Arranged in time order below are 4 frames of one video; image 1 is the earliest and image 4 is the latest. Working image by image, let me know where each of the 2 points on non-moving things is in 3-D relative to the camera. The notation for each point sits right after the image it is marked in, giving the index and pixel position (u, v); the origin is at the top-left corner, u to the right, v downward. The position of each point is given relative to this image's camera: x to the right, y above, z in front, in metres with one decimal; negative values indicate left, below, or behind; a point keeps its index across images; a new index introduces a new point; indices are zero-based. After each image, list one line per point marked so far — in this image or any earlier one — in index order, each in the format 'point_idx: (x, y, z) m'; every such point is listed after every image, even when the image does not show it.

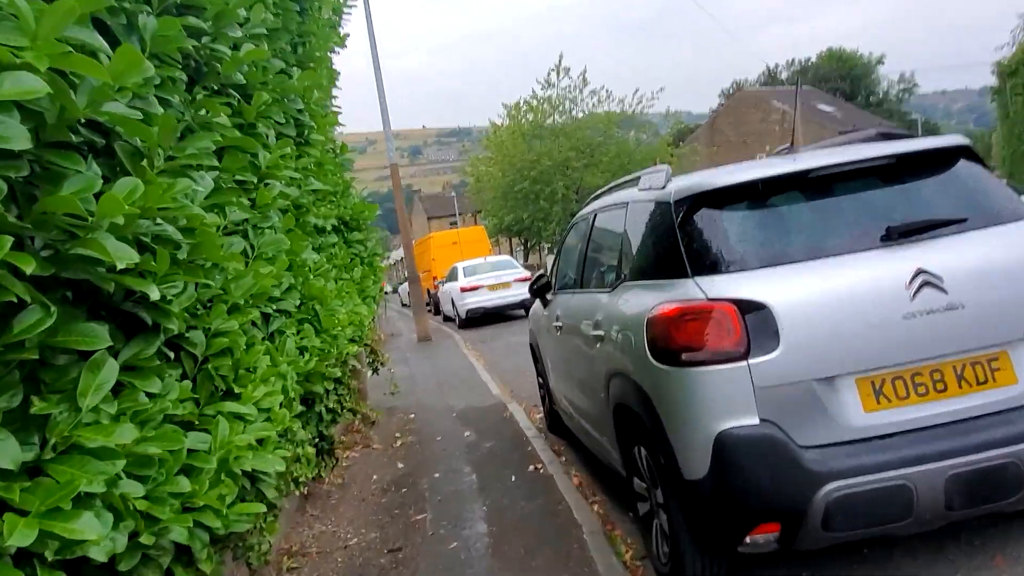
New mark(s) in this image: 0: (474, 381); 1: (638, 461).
0: (-0.5, -1.2, +9.9) m
1: (+0.6, -0.8, +3.6) m
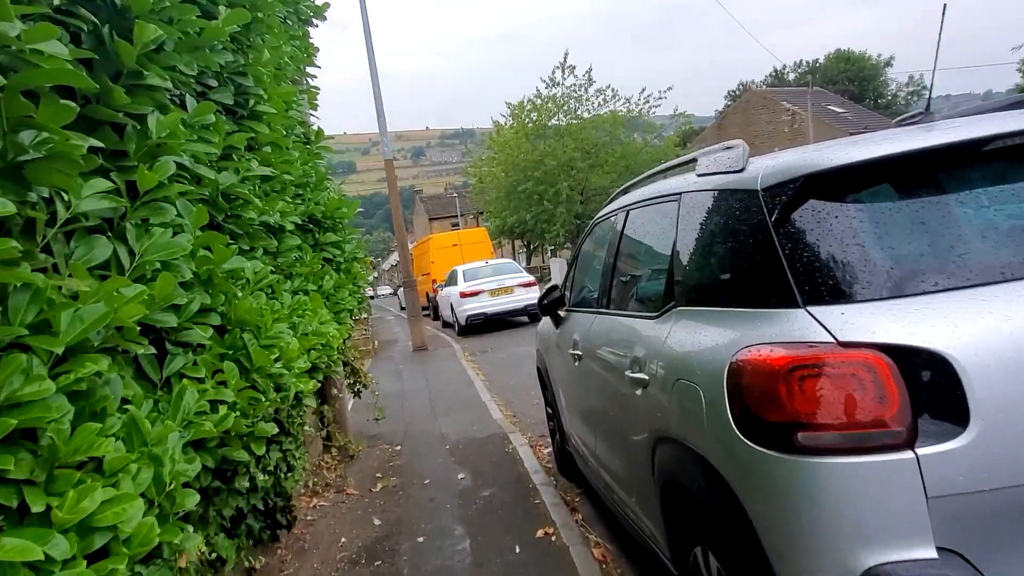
0: (-0.5, -1.4, +8.8) m
1: (+0.6, -0.9, +2.5) m
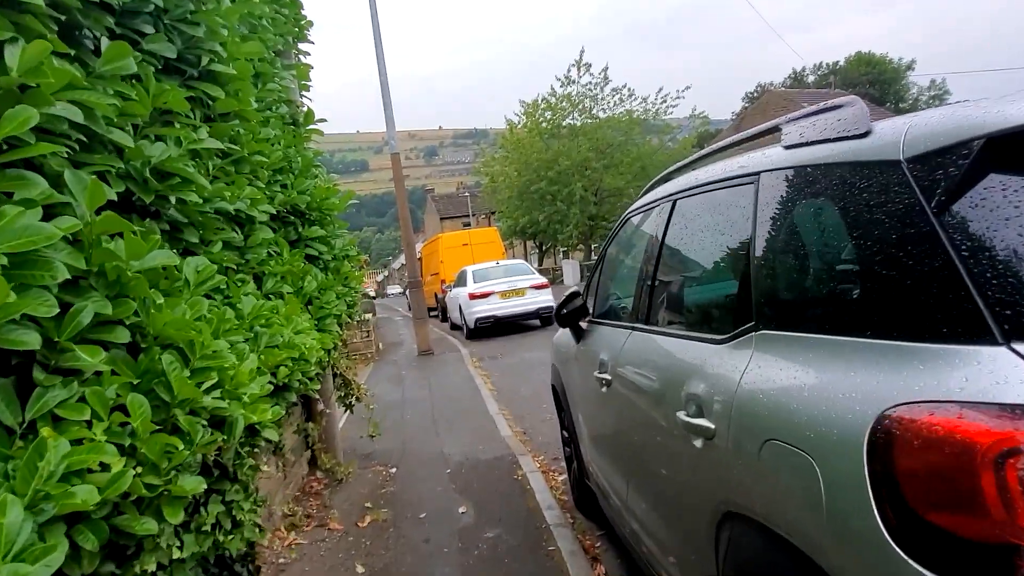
0: (-0.4, -1.4, +8.0) m
1: (+0.7, -1.0, +1.7) m
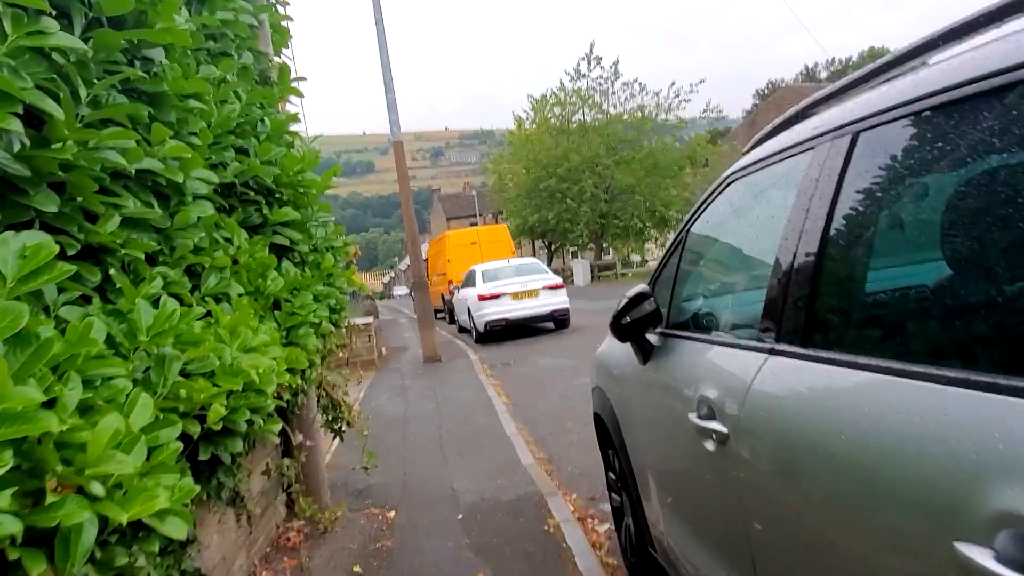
0: (-0.2, -1.4, +6.9) m
1: (+0.8, -1.0, +0.5) m
